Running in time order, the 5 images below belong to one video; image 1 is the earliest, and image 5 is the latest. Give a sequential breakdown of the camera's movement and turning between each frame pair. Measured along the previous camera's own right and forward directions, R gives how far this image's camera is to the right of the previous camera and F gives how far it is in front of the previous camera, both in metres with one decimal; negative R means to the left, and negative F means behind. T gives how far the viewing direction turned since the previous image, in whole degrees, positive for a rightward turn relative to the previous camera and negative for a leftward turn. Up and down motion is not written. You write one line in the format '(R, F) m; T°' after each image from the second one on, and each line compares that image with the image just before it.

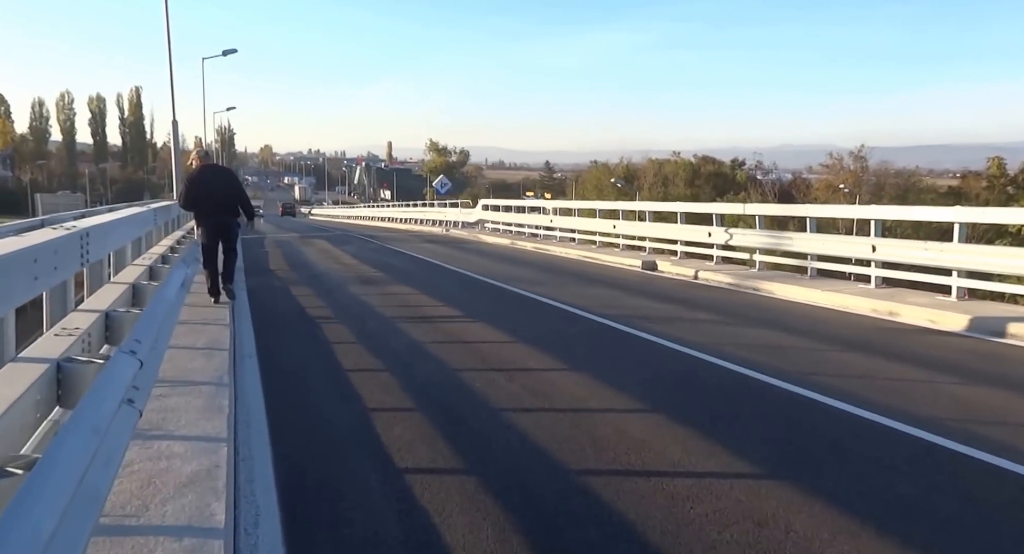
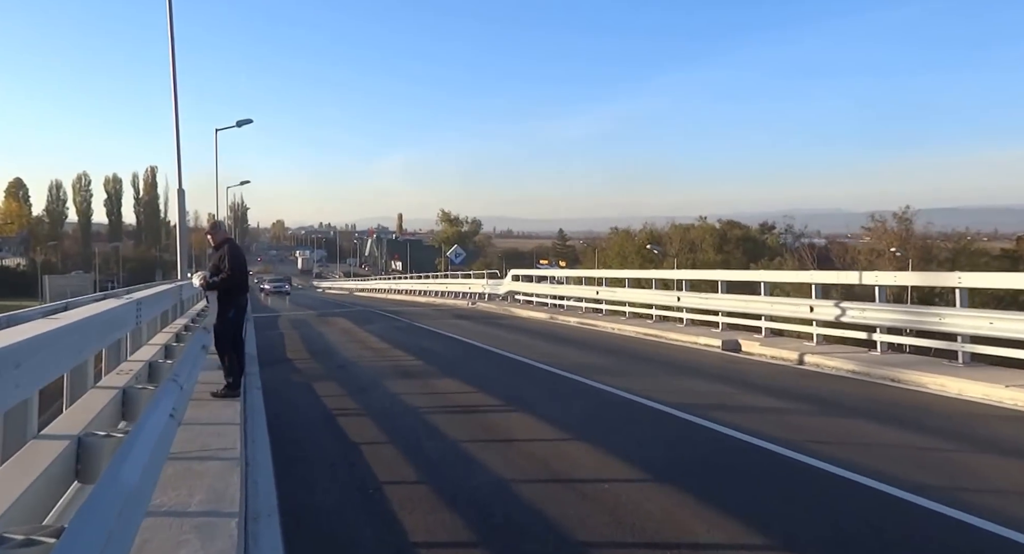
(-0.8, +2.5) m; -1°
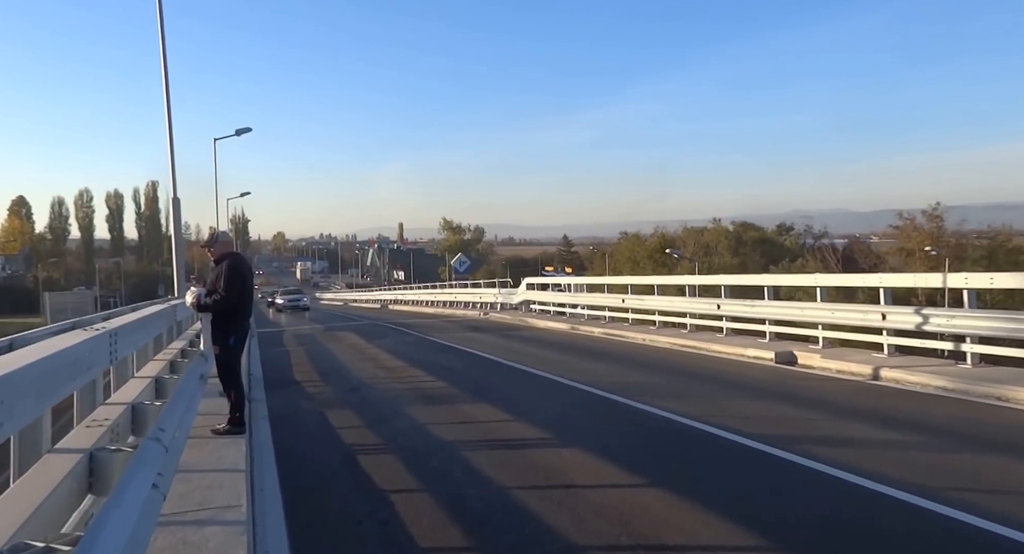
(-0.5, +1.5) m; 0°
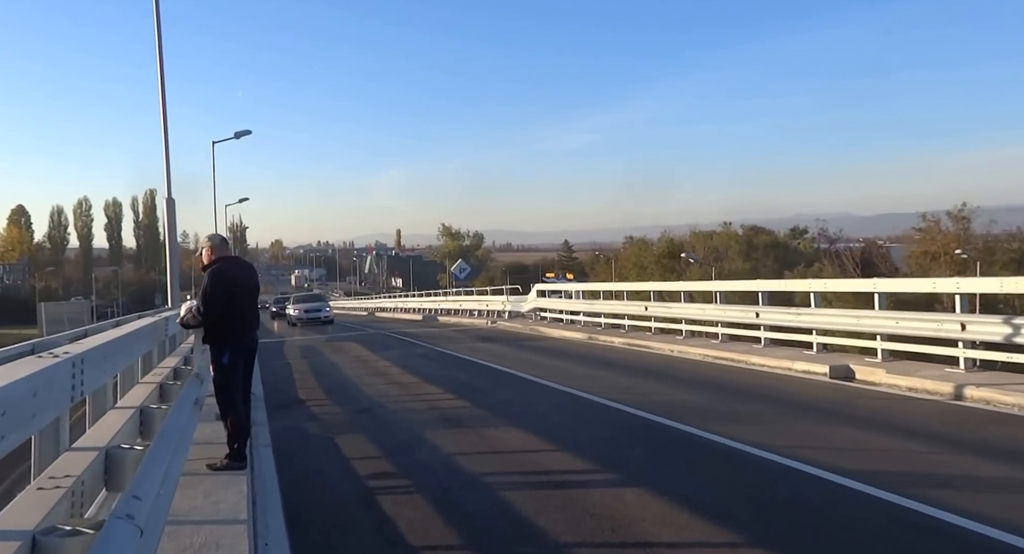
(-0.4, +1.3) m; 0°
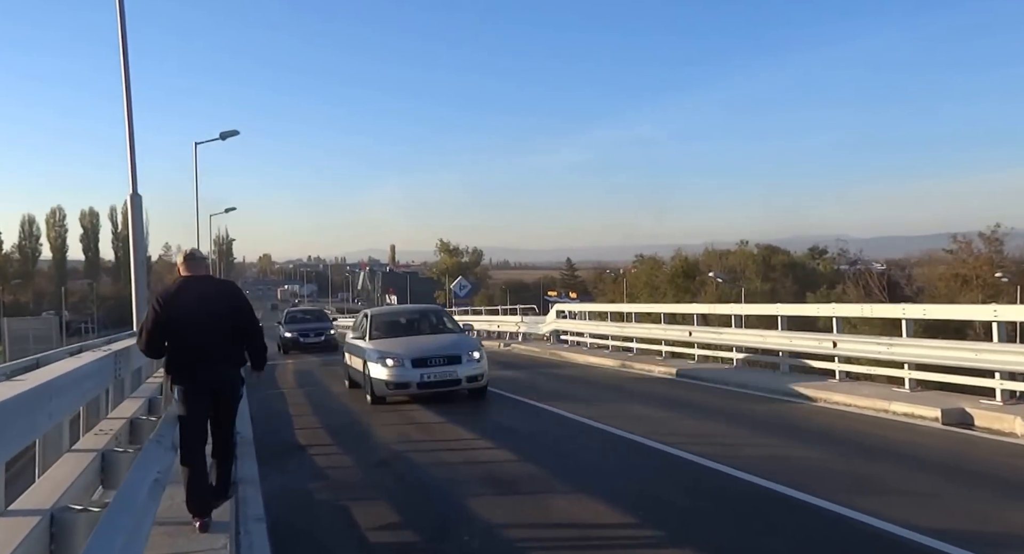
(-0.7, +2.2) m; 0°
